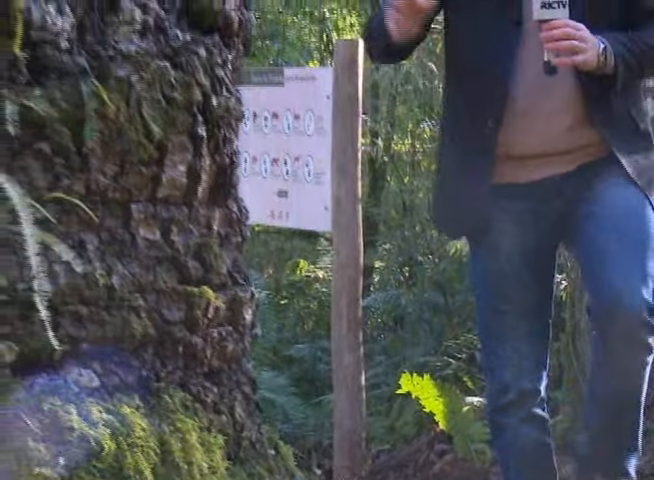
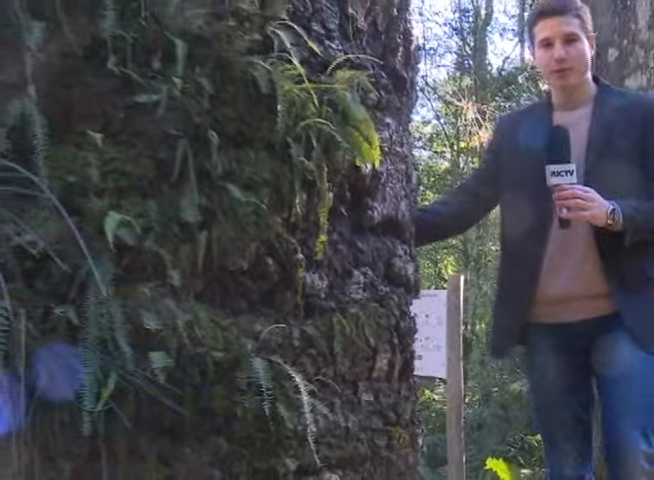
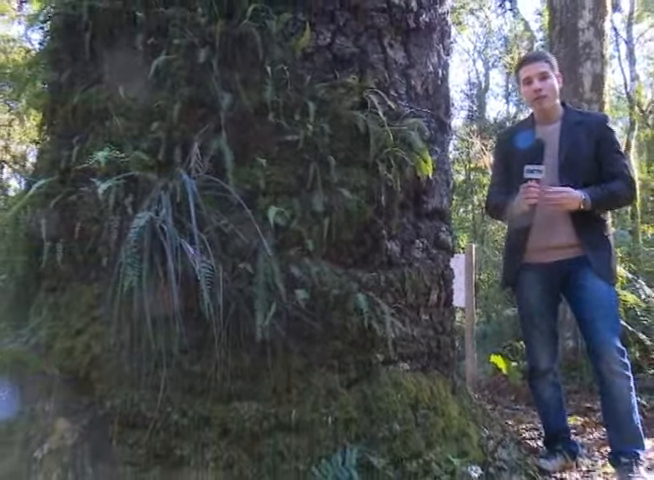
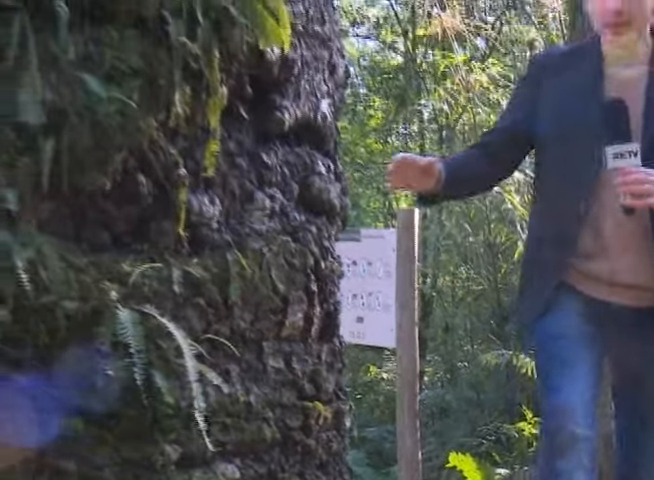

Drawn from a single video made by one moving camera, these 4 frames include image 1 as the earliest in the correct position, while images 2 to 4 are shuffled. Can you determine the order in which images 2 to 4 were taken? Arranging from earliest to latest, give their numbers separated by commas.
4, 2, 3
